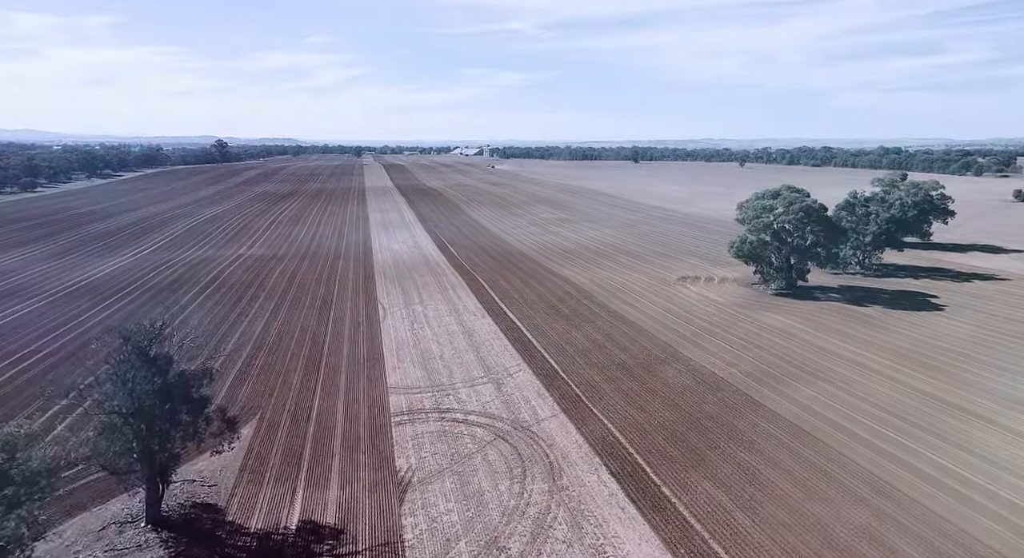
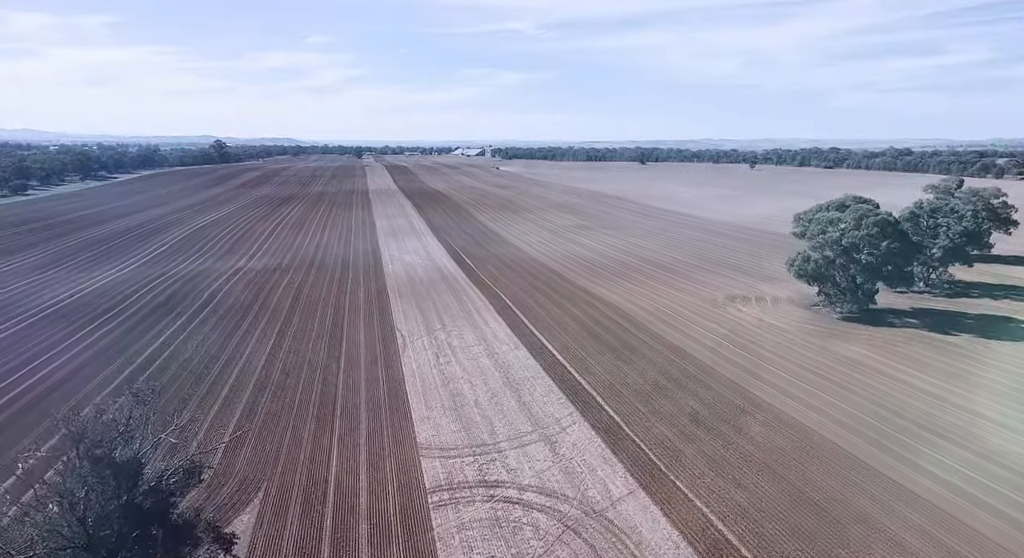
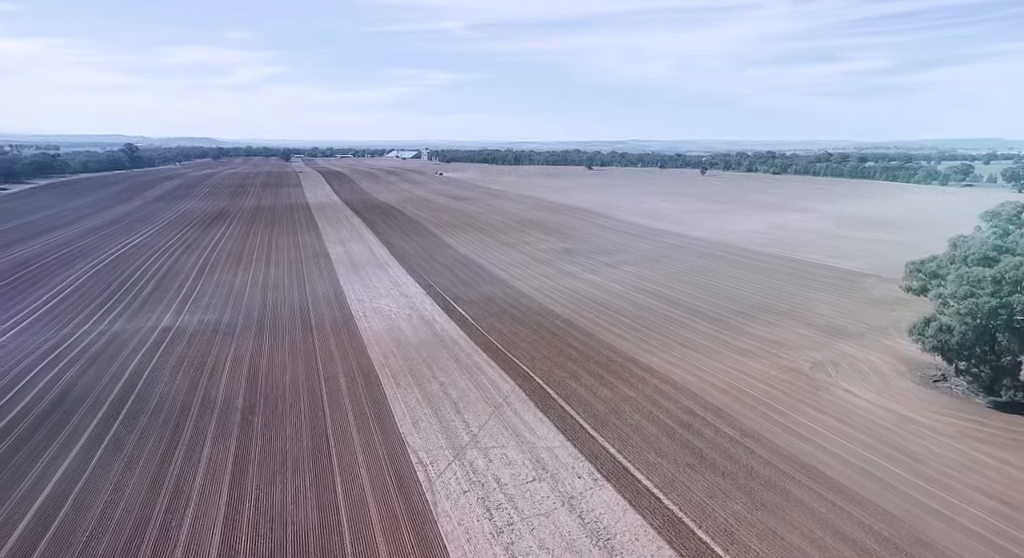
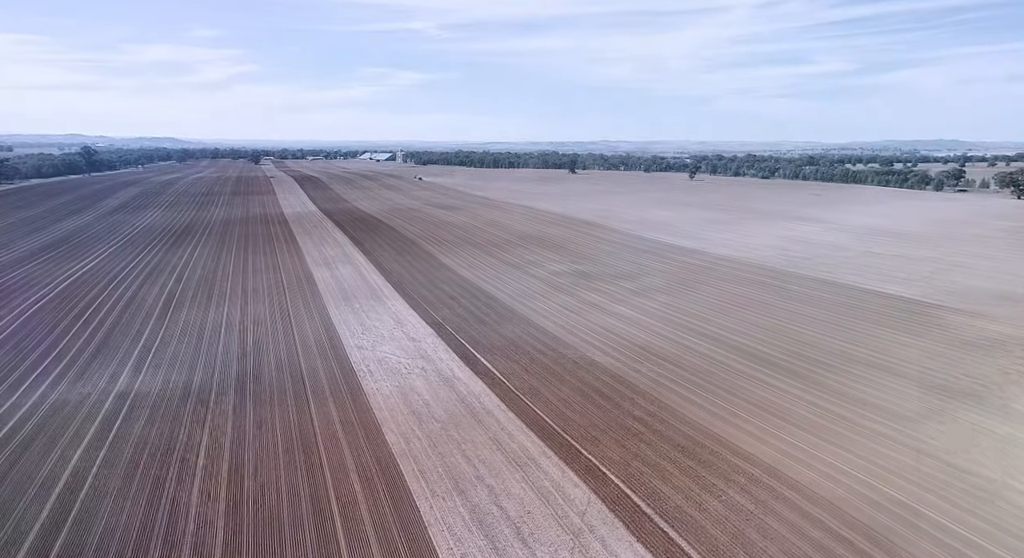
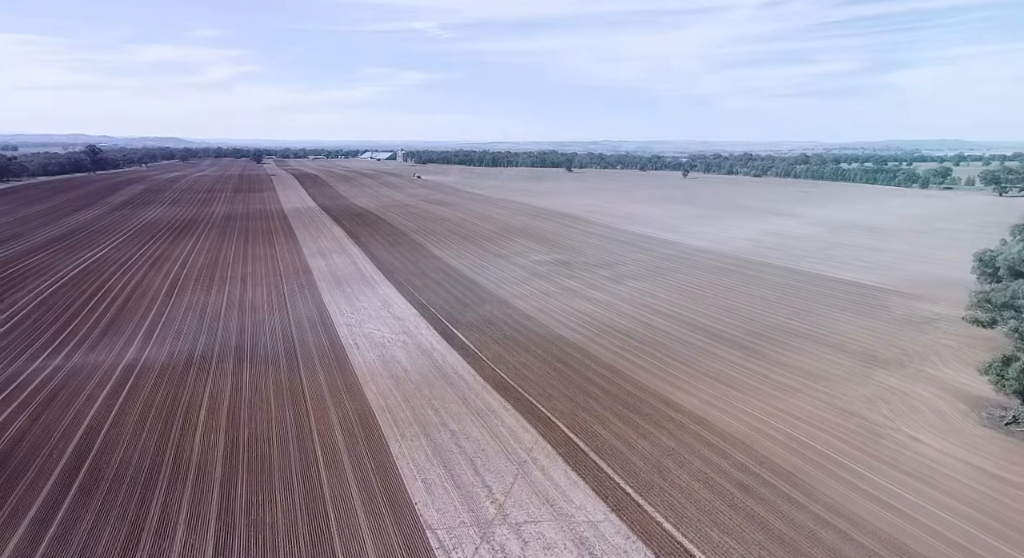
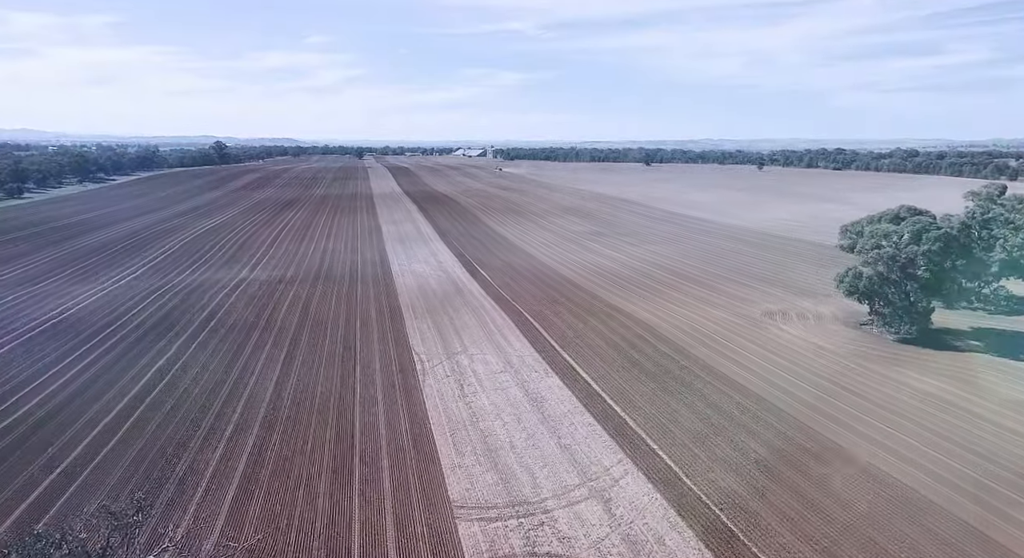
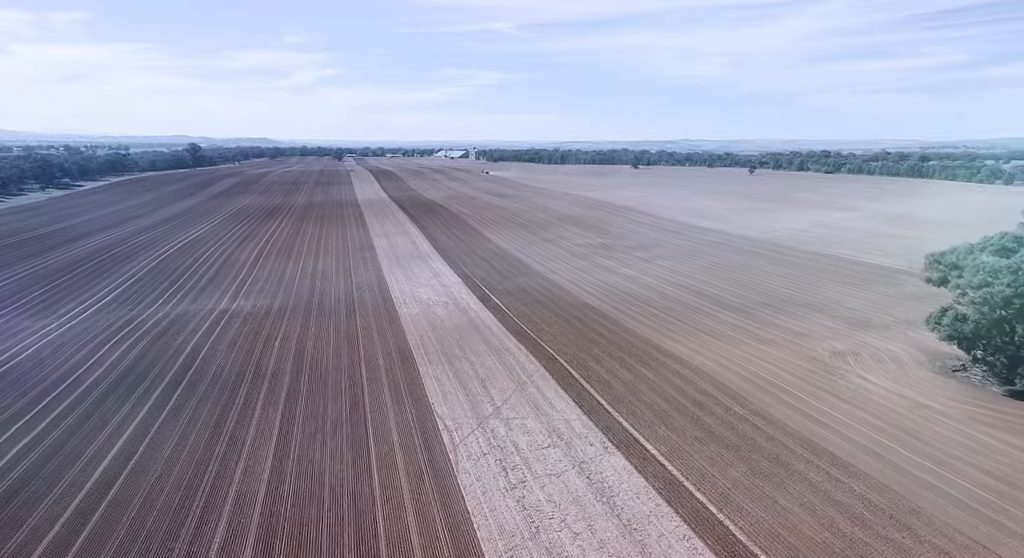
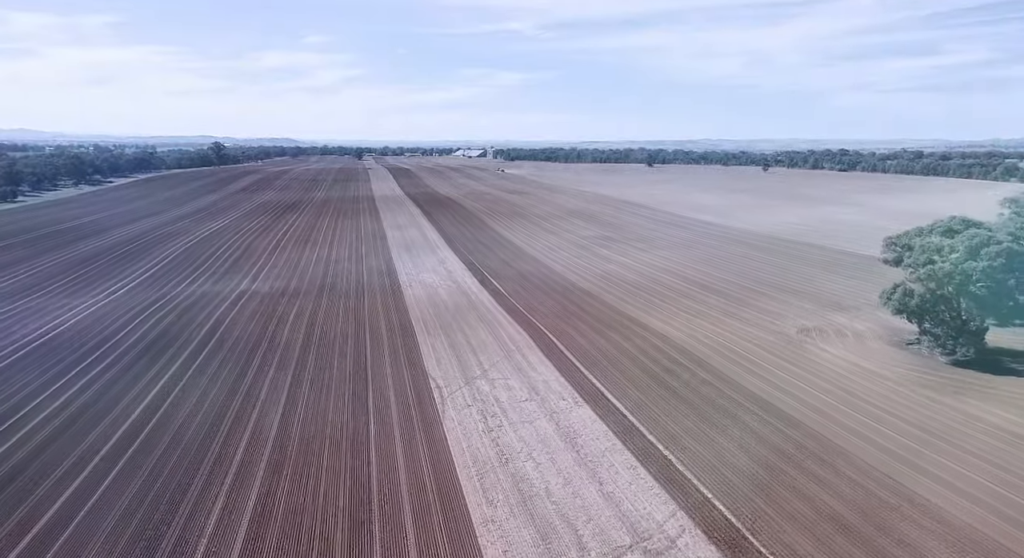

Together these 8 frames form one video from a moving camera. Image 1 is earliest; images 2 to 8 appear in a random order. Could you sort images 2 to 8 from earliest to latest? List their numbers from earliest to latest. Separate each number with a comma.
2, 6, 8, 7, 3, 5, 4
